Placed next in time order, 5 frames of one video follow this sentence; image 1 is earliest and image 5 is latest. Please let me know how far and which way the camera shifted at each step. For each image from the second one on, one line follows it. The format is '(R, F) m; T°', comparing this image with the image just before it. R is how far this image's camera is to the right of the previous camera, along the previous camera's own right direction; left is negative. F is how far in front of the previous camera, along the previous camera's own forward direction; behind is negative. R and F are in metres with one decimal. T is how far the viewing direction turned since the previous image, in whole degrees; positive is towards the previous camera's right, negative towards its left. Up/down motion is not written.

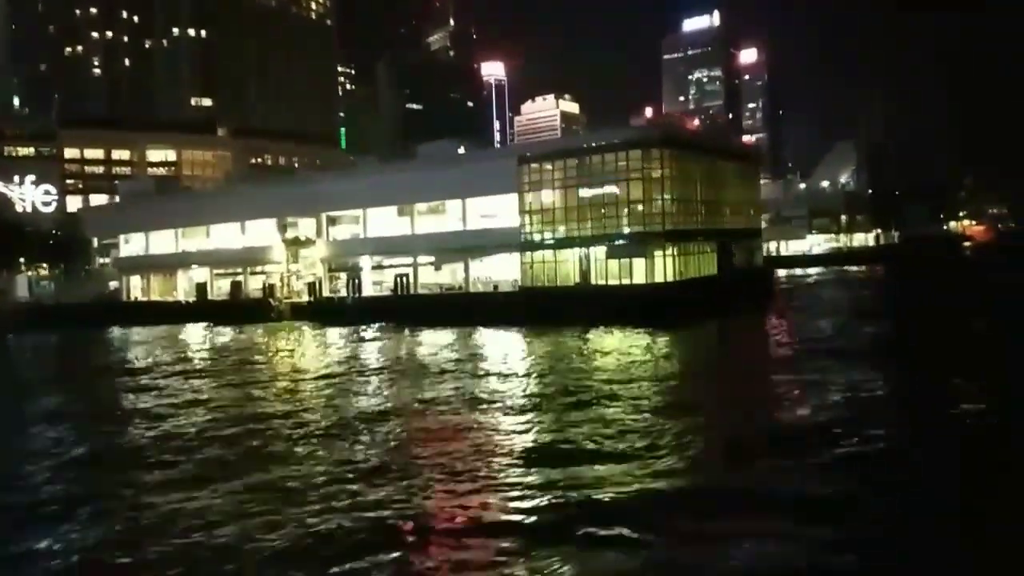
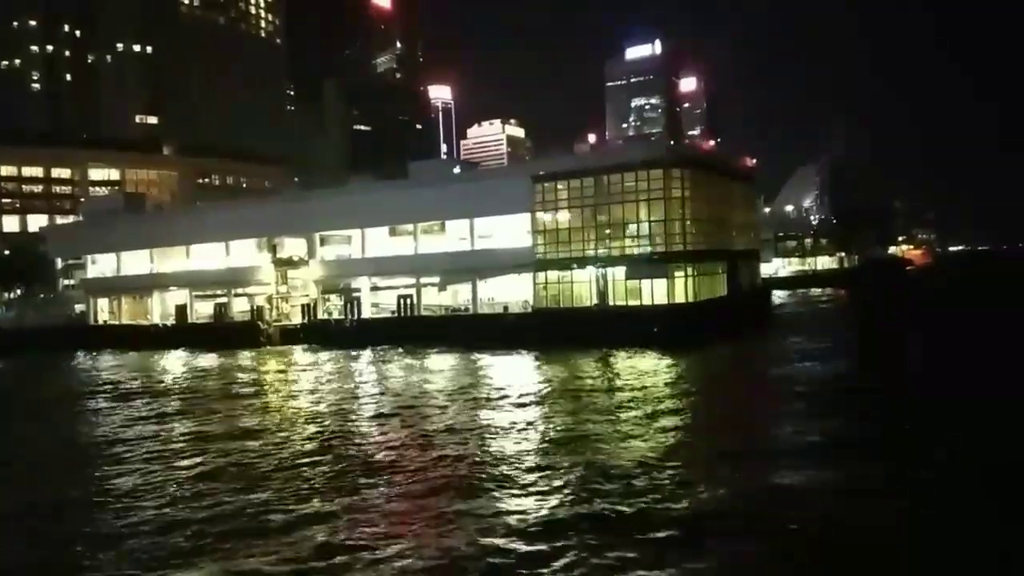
(-2.8, +0.7) m; +5°
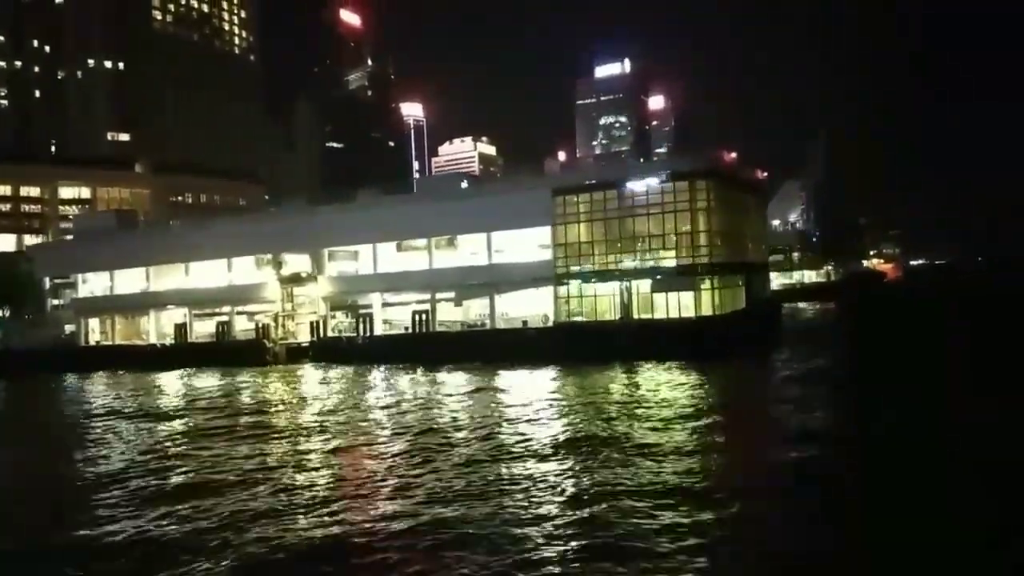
(-2.0, +0.4) m; +3°
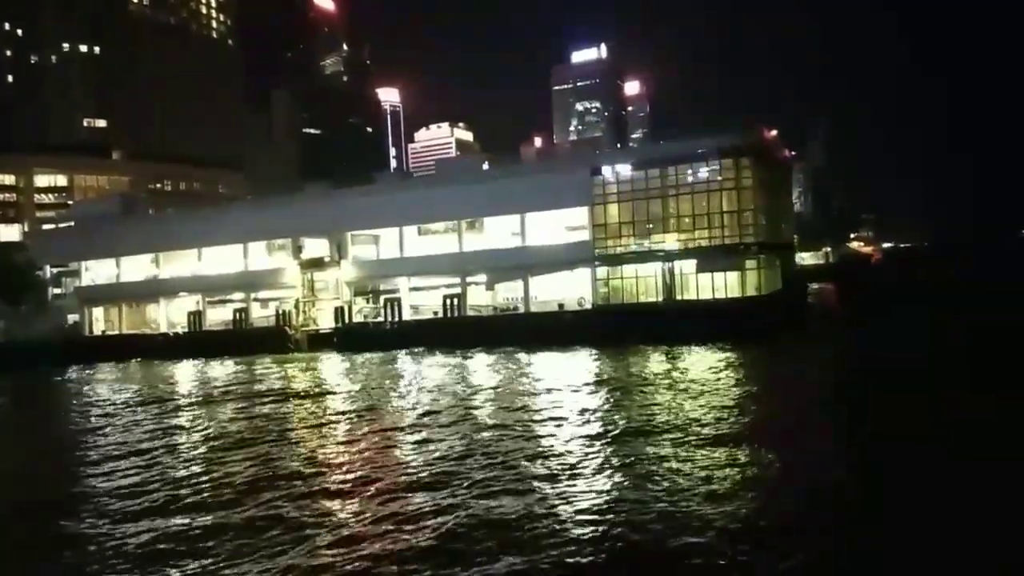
(-2.3, +0.6) m; +2°
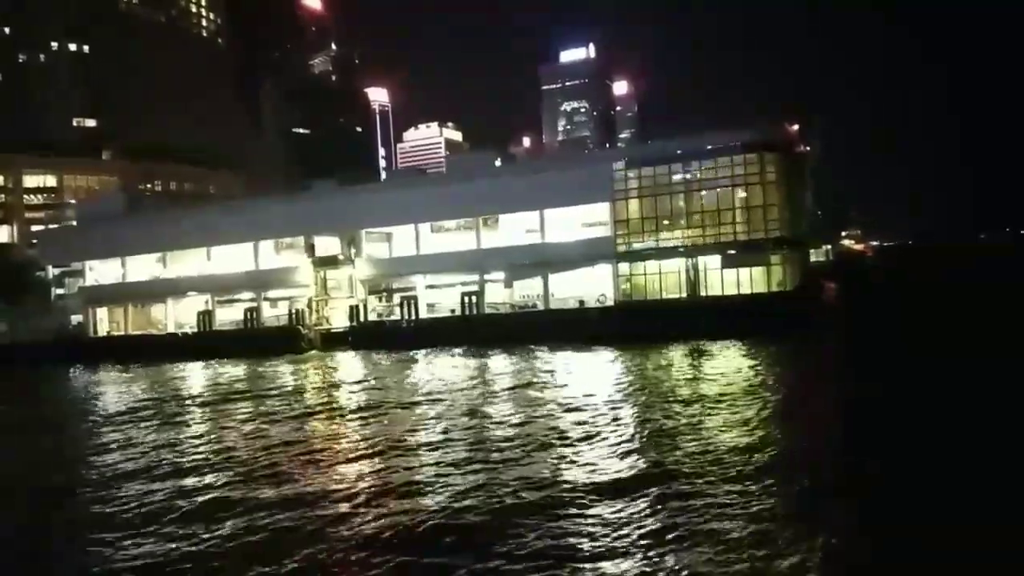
(-1.2, +0.3) m; +1°
